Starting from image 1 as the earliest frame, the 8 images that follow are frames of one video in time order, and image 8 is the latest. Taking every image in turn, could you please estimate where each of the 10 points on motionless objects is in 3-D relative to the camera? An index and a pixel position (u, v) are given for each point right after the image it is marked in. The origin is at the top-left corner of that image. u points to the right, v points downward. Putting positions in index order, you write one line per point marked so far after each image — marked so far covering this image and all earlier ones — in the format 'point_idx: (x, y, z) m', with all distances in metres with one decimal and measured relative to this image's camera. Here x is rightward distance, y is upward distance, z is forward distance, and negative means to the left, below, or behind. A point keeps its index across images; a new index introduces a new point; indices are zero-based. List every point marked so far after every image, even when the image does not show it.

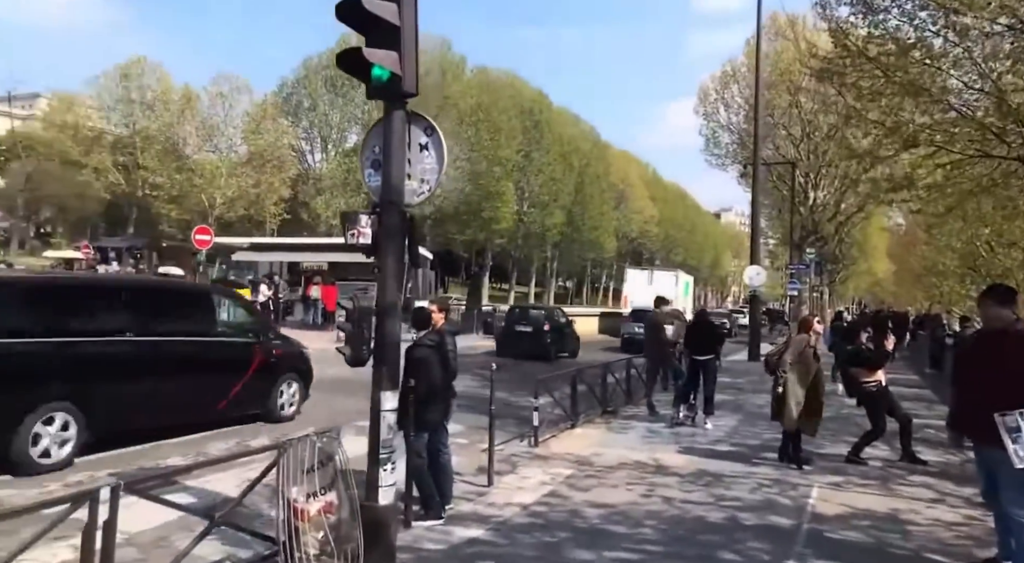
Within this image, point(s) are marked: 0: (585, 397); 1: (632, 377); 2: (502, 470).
0: (+1.0, -1.7, +11.7) m
1: (+2.1, -1.7, +13.7) m
2: (-0.1, -2.1, +8.6) m
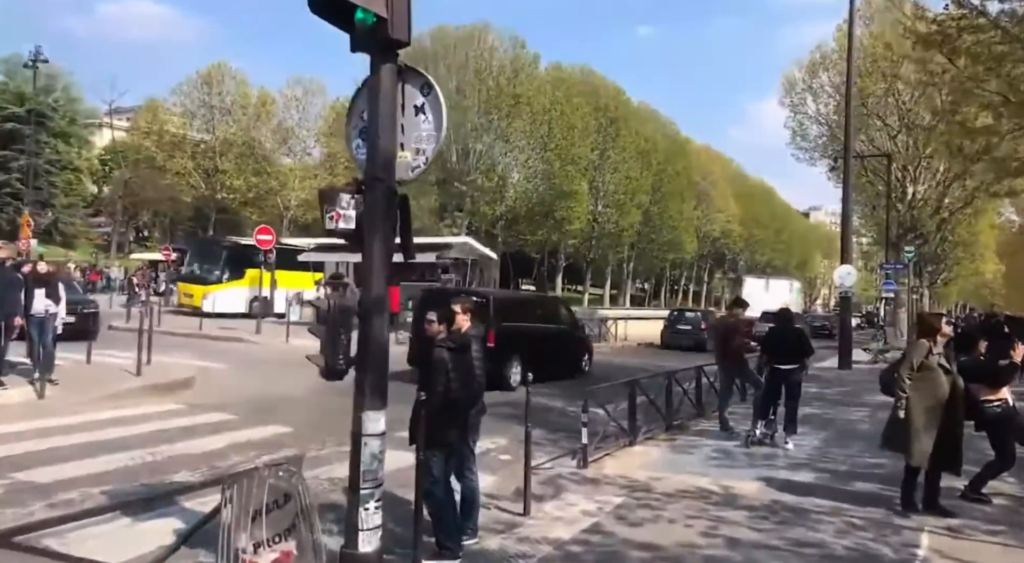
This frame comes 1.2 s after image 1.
0: (+1.8, -1.7, +10.4) m
1: (+3.0, -1.7, +12.3) m
2: (+0.3, -2.1, +7.5) m
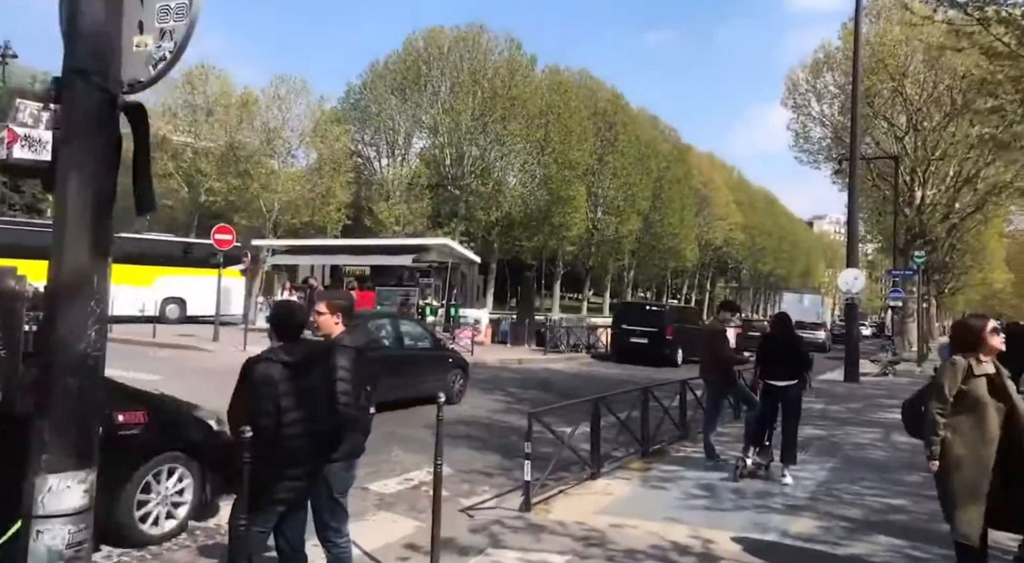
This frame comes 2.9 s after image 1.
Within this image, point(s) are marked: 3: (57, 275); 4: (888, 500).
0: (+1.1, -1.7, +8.7) m
1: (+2.4, -1.7, +10.5) m
2: (-0.4, -2.0, +5.7) m
3: (-1.4, 0.0, +2.4) m
4: (+3.4, -2.0, +7.1) m
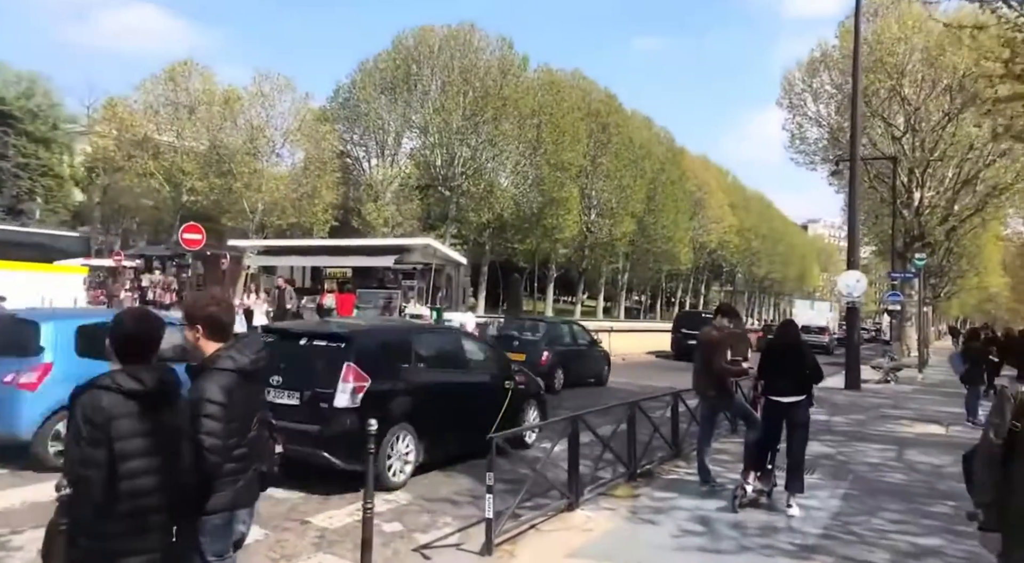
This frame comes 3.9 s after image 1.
0: (+0.8, -1.7, +7.6) m
1: (+2.1, -1.7, +9.5) m
2: (-0.6, -2.0, +4.7) m
3: (-1.7, 0.0, +1.4) m
4: (+3.1, -2.0, +6.1) m
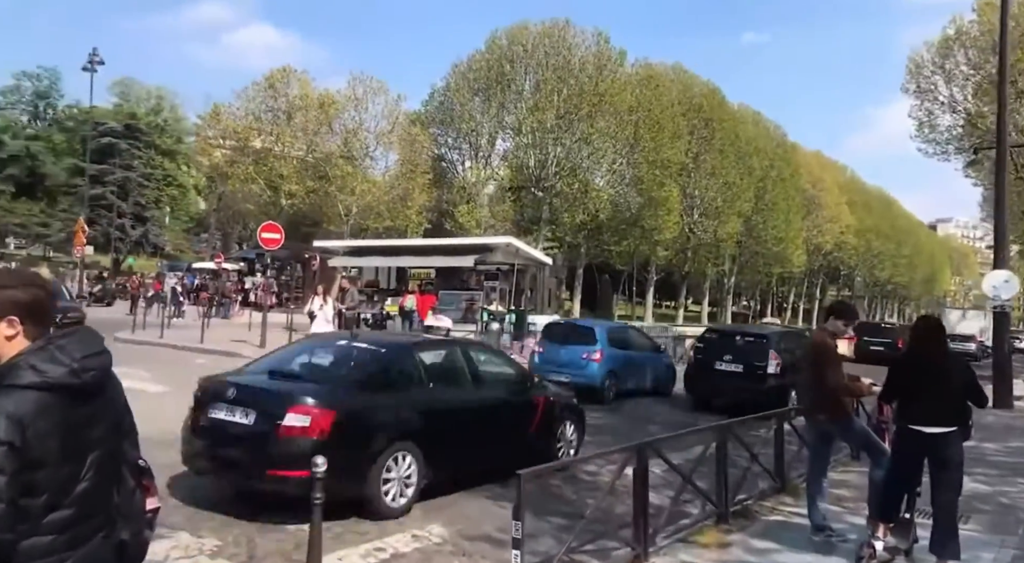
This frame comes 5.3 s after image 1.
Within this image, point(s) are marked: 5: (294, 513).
0: (+1.2, -1.6, +6.0) m
1: (+2.7, -1.6, +7.7) m
2: (-0.6, -1.9, +3.3) m
3: (-2.1, +0.1, +0.2) m
4: (+3.3, -1.9, +4.2) m
5: (-2.0, -2.1, +6.9) m
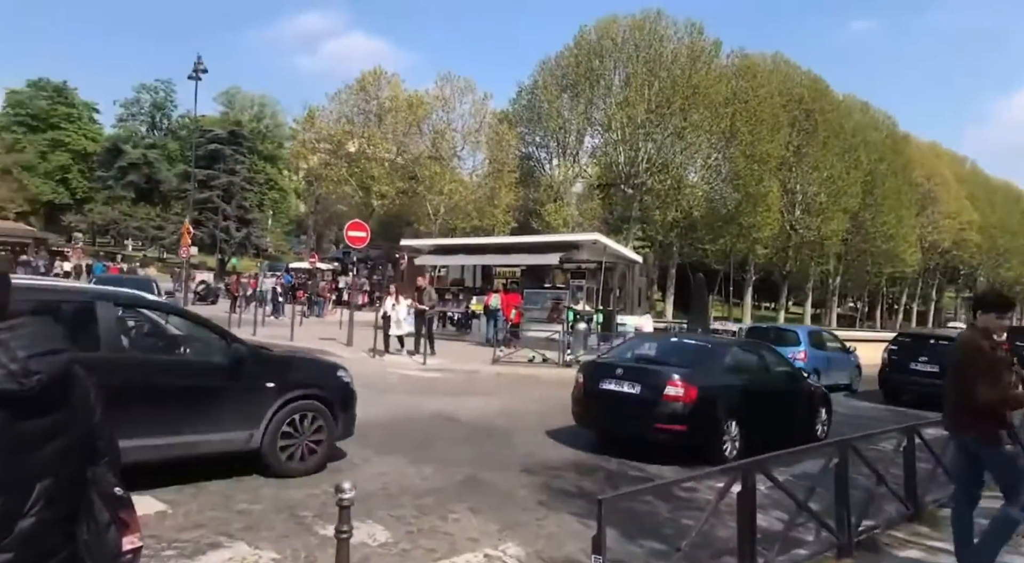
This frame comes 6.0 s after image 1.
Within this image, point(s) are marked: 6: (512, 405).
0: (+1.8, -1.6, +5.2) m
1: (+3.5, -1.6, +6.7) m
2: (-0.3, -1.8, +2.7) m
3: (-2.1, +0.2, -0.2) m
4: (+3.7, -1.9, +3.1) m
5: (-1.3, -2.0, +6.5) m
6: (0.0, -2.1, +13.1) m
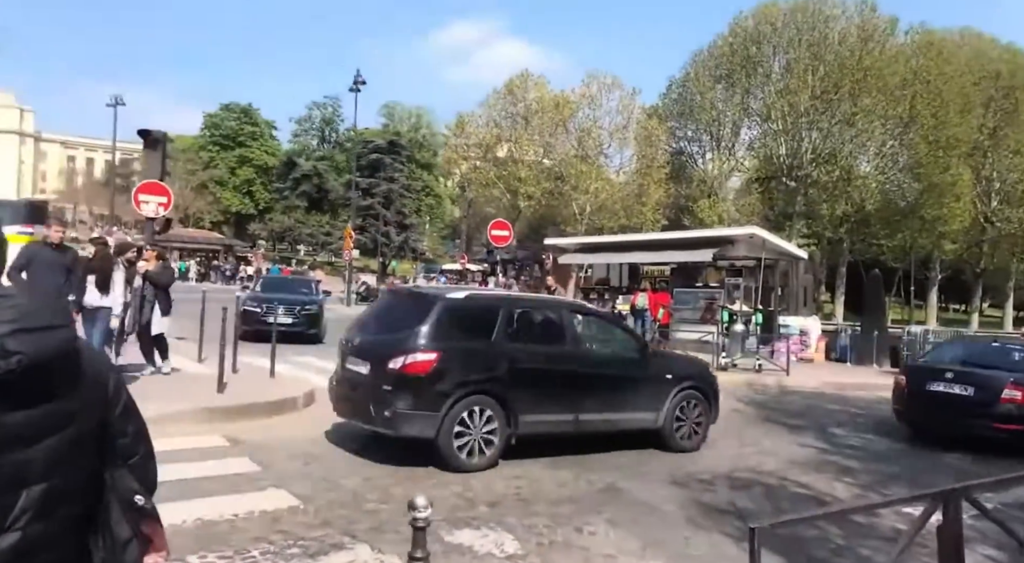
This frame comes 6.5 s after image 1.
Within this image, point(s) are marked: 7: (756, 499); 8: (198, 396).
0: (+2.6, -1.5, +4.1) m
1: (+4.5, -1.5, +5.3) m
2: (0.0, -1.7, +2.1) m
3: (-2.4, +0.3, -0.4) m
4: (+4.0, -1.7, +1.7) m
5: (-0.2, -1.9, +6.0) m
6: (+2.3, -2.0, +12.2) m
7: (+2.3, -2.0, +7.2) m
8: (-3.8, -1.4, +9.6) m
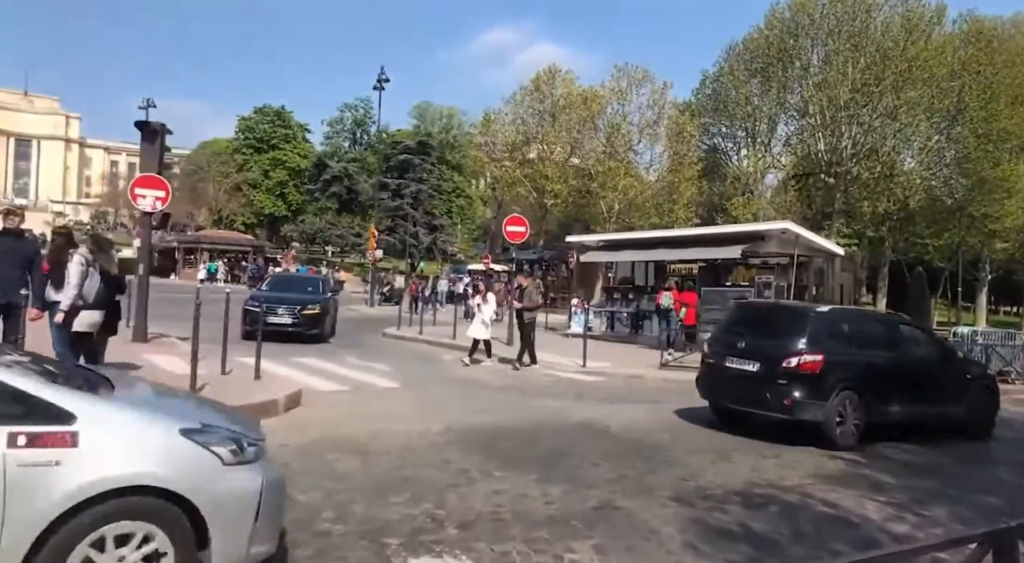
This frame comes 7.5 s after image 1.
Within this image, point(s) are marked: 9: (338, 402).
0: (+2.3, -1.4, +3.2) m
1: (+4.3, -1.4, +4.2) m
2: (-0.4, -1.6, +1.2) m
3: (-2.9, +0.4, -1.1) m
4: (+3.6, -1.6, +0.7) m
5: (-0.4, -1.8, +5.1) m
6: (+2.4, -1.9, +11.3) m
7: (+2.1, -1.9, +6.2) m
8: (-3.9, -1.3, +8.9) m
9: (-2.3, -1.6, +10.7) m
